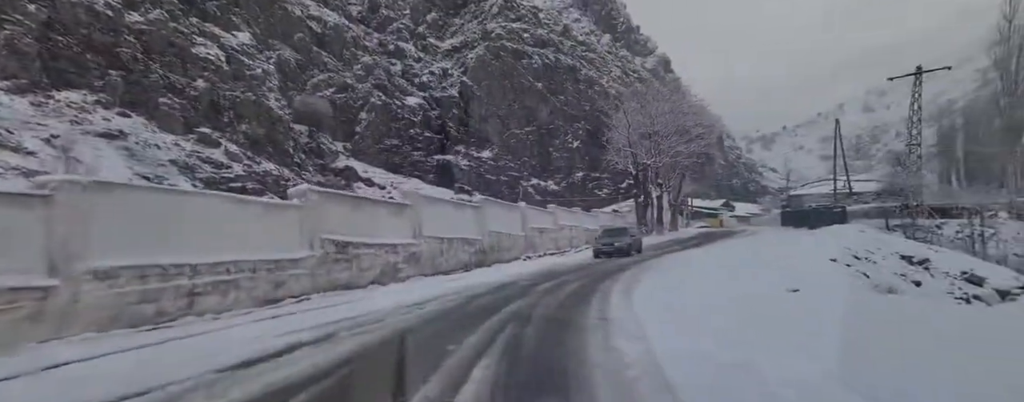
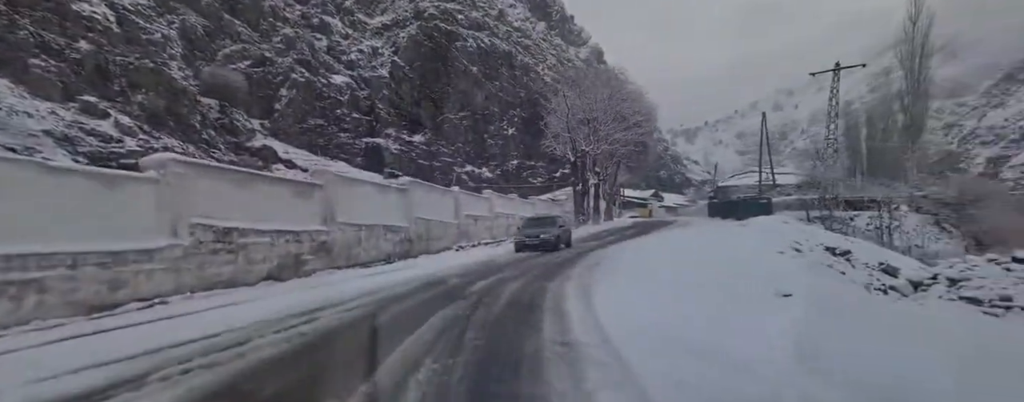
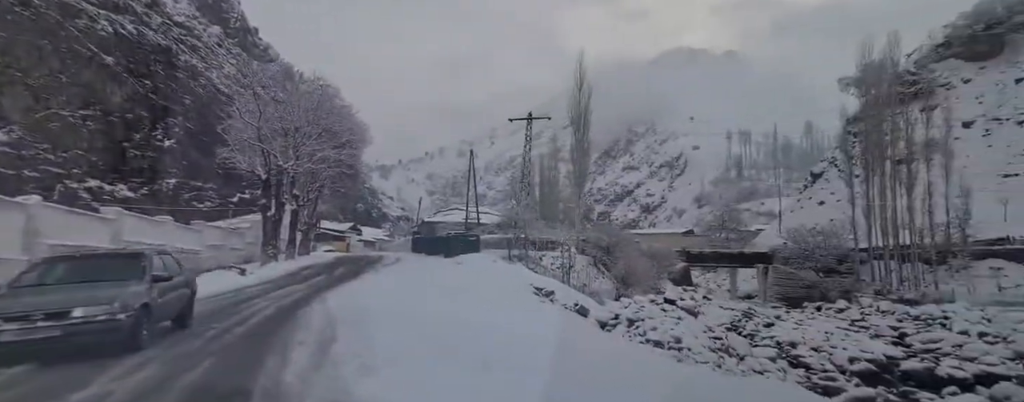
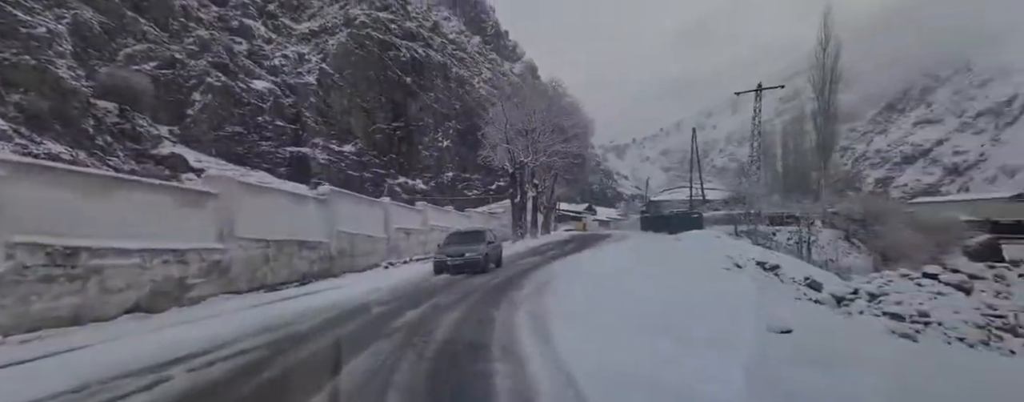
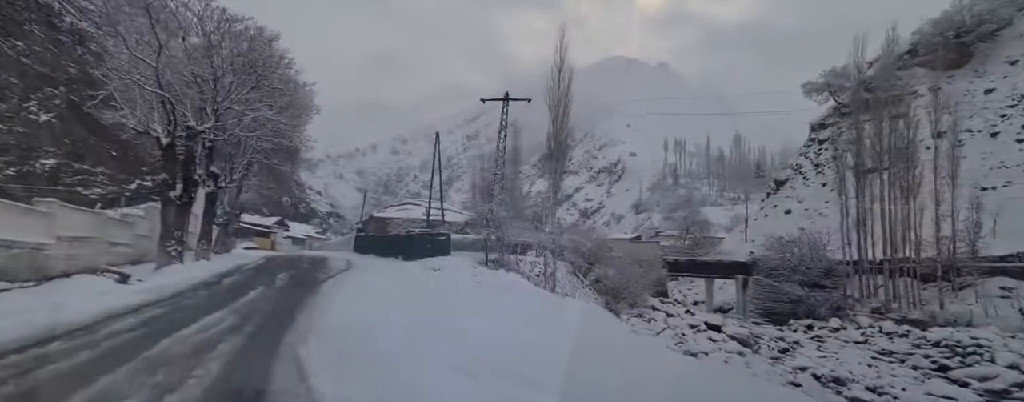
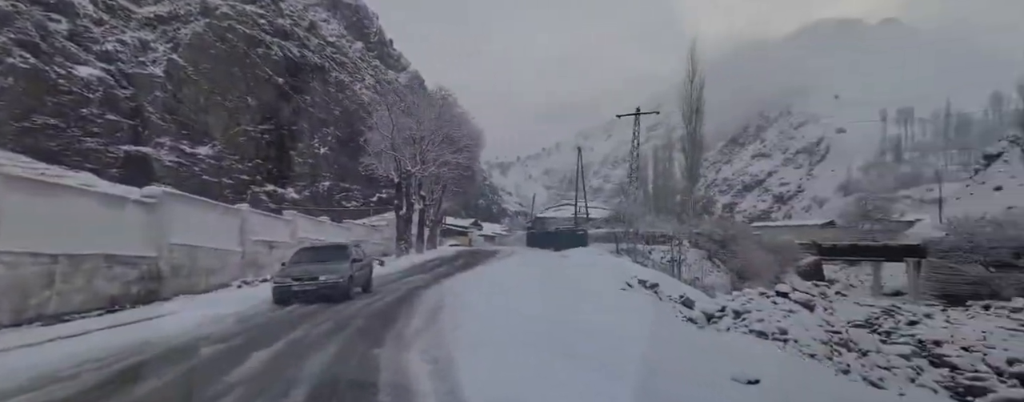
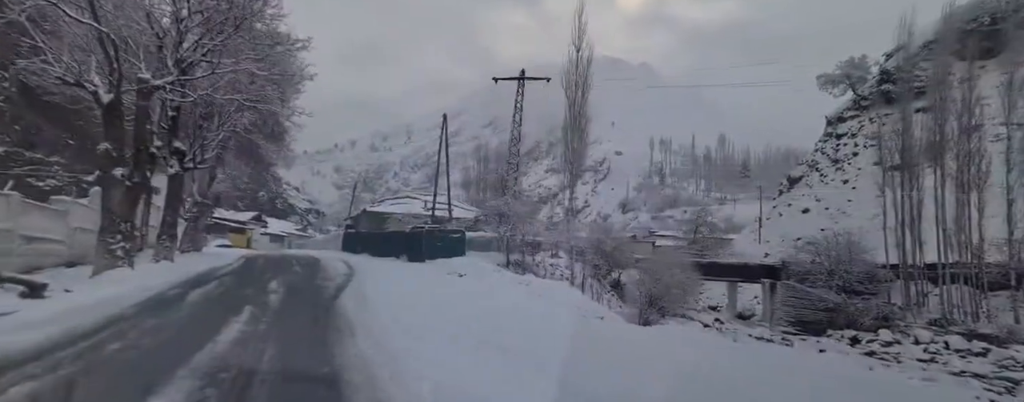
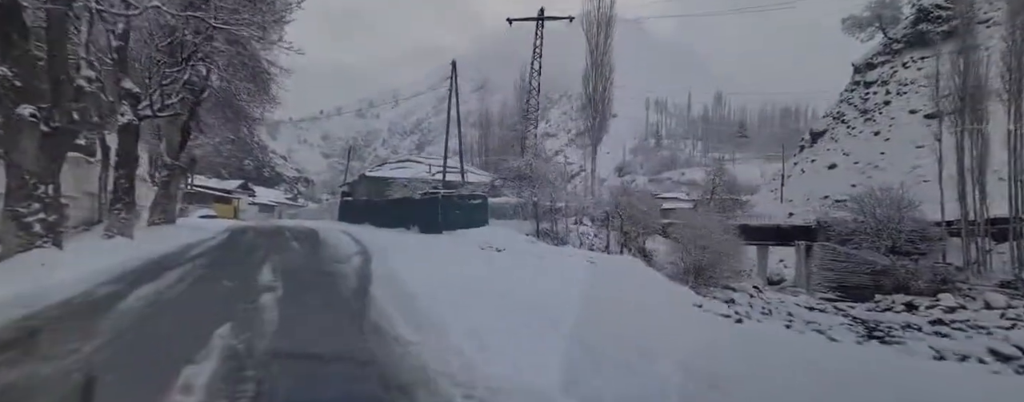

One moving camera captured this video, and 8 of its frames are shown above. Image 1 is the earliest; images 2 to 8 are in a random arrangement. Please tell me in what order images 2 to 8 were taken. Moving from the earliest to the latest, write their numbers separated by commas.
2, 4, 6, 3, 5, 7, 8
